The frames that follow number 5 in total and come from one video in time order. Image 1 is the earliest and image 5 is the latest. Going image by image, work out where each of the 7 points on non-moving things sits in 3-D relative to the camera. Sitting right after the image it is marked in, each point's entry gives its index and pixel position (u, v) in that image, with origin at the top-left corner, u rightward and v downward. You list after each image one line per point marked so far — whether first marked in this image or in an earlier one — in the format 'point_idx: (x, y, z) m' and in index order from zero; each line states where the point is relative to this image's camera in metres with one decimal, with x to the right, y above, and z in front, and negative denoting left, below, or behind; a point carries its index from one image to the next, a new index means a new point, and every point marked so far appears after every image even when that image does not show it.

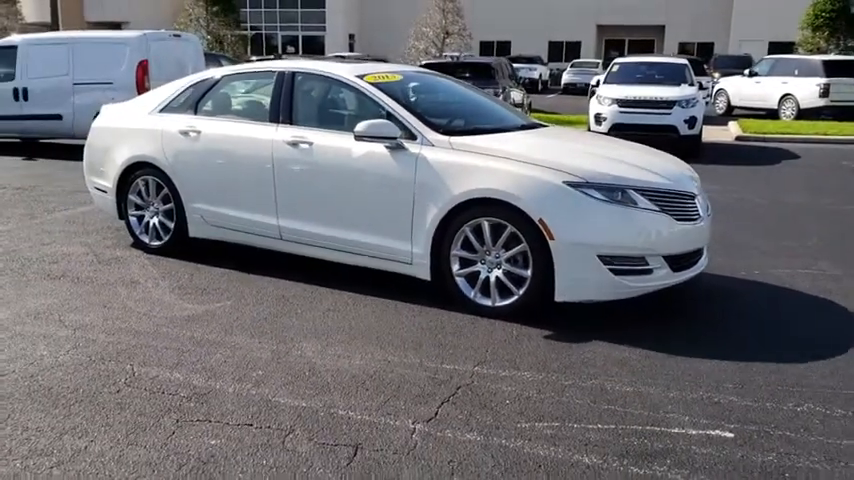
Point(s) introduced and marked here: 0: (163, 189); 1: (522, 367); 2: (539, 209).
0: (-2.3, +0.5, +7.0) m
1: (+0.5, -0.7, +4.5) m
2: (+0.7, +0.2, +5.2) m
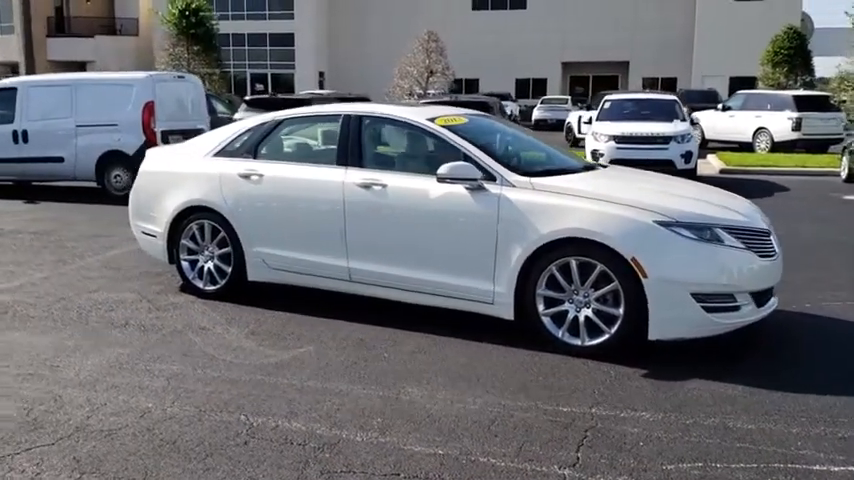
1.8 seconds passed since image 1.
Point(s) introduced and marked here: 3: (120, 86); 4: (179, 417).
0: (-1.8, +0.1, +6.9) m
1: (+1.2, -1.0, +4.6) m
2: (+1.3, 0.0, +5.2) m
3: (-5.2, +2.6, +13.5) m
4: (-1.4, -1.0, +4.4) m
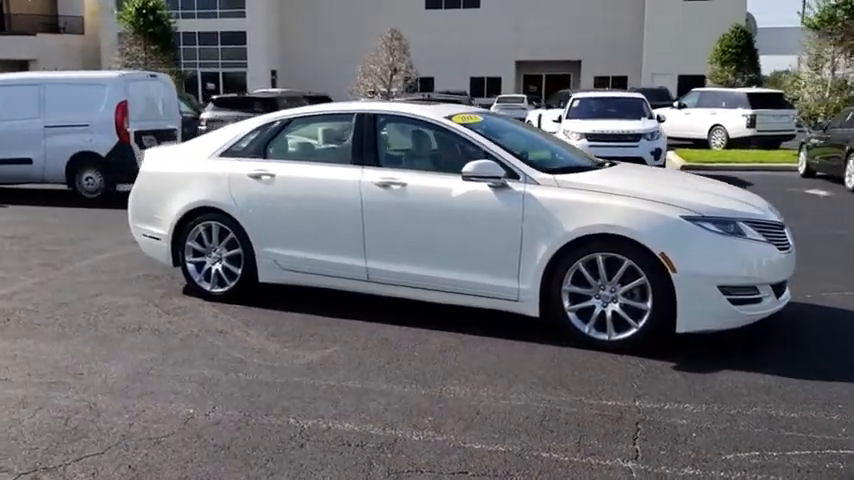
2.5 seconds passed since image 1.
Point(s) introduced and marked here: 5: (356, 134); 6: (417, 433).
0: (-1.7, +0.1, +6.8) m
1: (+1.5, -0.9, +4.6) m
2: (+1.5, 0.0, +5.3) m
3: (-5.5, +2.5, +13.1) m
4: (-1.1, -1.0, +4.3) m
5: (-0.6, +0.9, +6.4) m
6: (-0.1, -1.0, +4.2) m
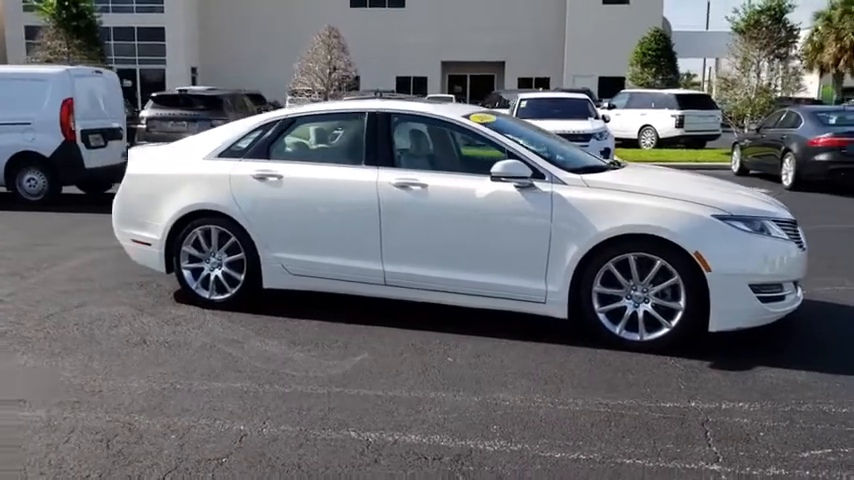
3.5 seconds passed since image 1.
0: (-1.6, 0.0, +6.5) m
1: (+1.8, -0.9, +4.7) m
2: (+1.8, 0.0, +5.3) m
3: (-6.1, +2.5, +12.4) m
4: (-0.7, -1.0, +4.1) m
5: (-0.5, +0.8, +6.2) m
6: (+0.3, -1.0, +4.1) m
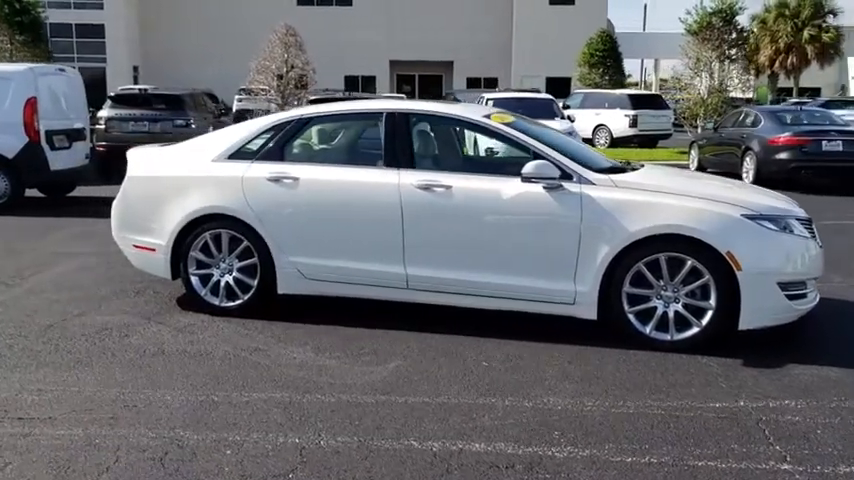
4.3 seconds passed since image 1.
0: (-1.5, 0.0, +6.3) m
1: (+2.1, -0.9, +4.7) m
2: (+2.0, 0.0, +5.4) m
3: (-6.4, +2.4, +11.8) m
4: (-0.4, -1.0, +3.9) m
5: (-0.3, +0.8, +6.1) m
6: (+0.6, -1.0, +4.0) m
